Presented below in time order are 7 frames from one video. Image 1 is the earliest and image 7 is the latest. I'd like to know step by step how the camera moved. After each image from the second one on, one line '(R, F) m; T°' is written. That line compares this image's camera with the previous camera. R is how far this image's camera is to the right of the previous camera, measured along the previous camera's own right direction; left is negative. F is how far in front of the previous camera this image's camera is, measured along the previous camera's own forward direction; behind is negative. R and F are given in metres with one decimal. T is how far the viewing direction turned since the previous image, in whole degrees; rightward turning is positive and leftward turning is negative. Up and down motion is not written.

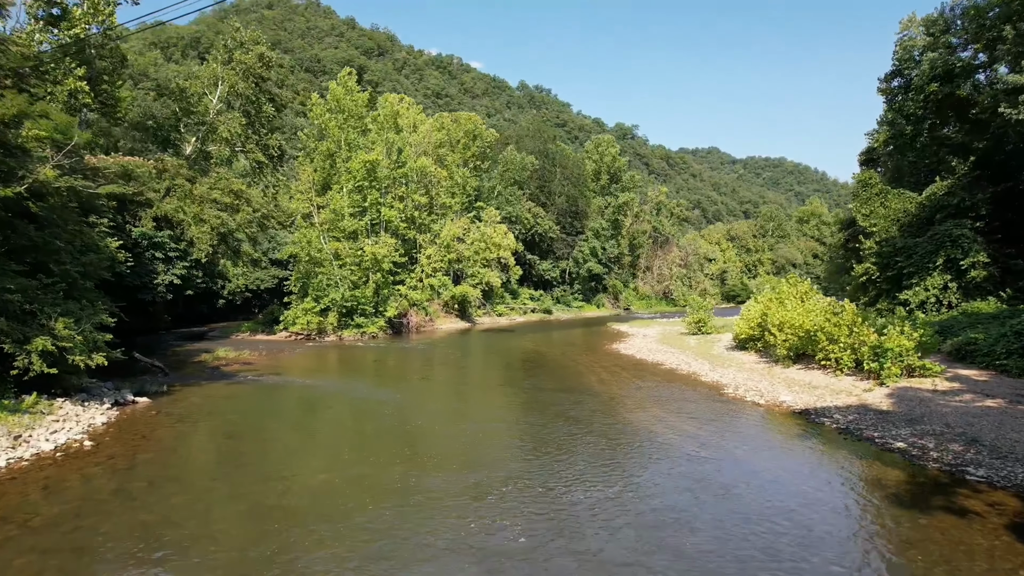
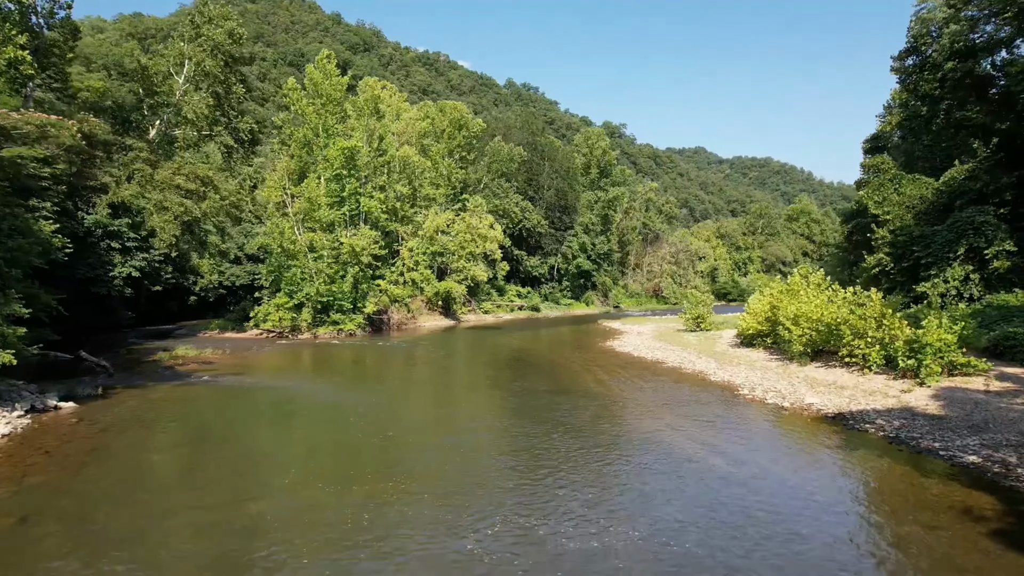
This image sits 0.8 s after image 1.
(0.0, +2.4) m; +1°
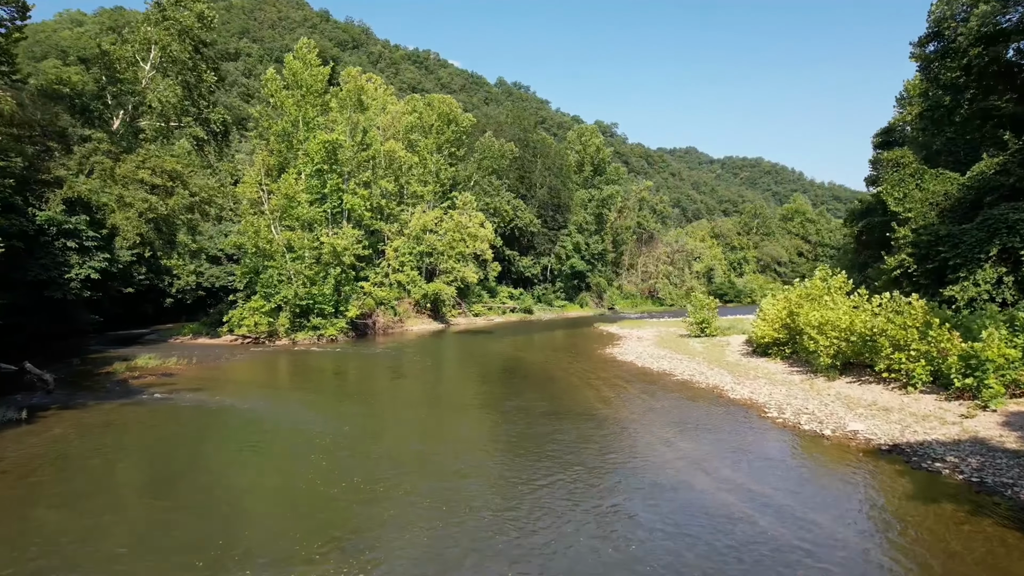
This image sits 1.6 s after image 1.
(0.0, +2.3) m; +1°
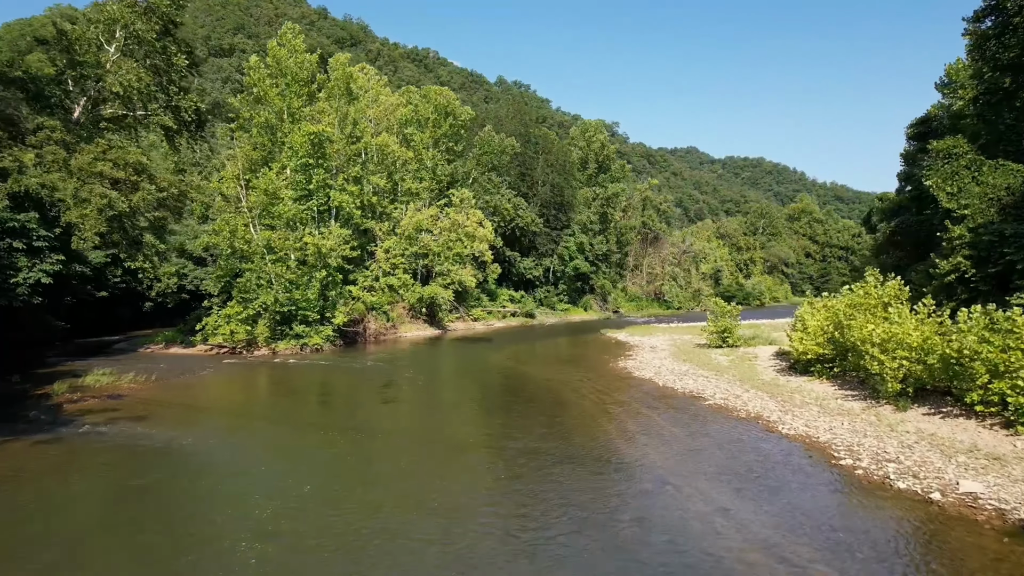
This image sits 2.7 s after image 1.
(-0.1, +3.2) m; 0°
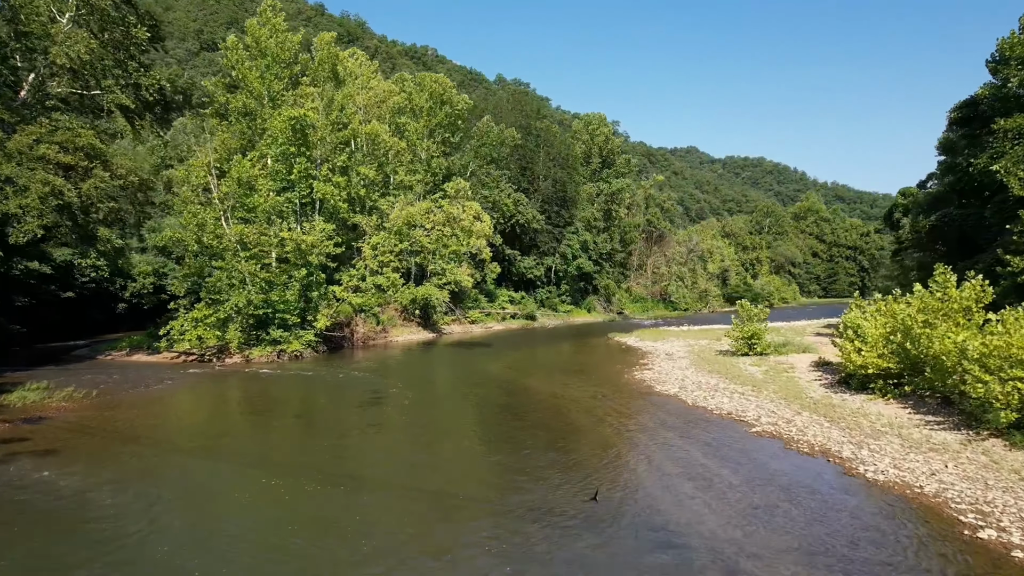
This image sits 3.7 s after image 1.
(-0.1, +3.3) m; 0°
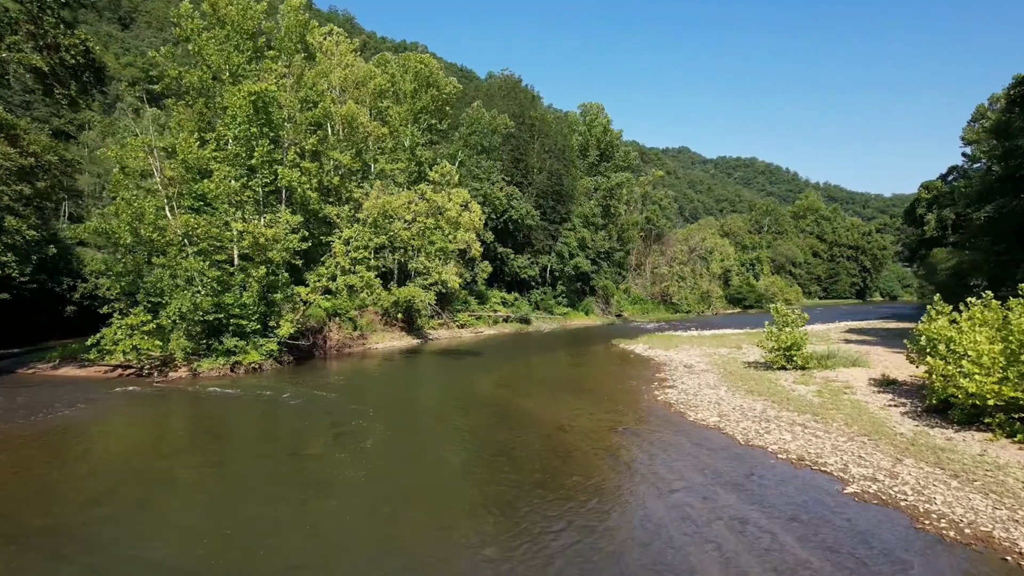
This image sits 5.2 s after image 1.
(-0.1, +4.4) m; +1°
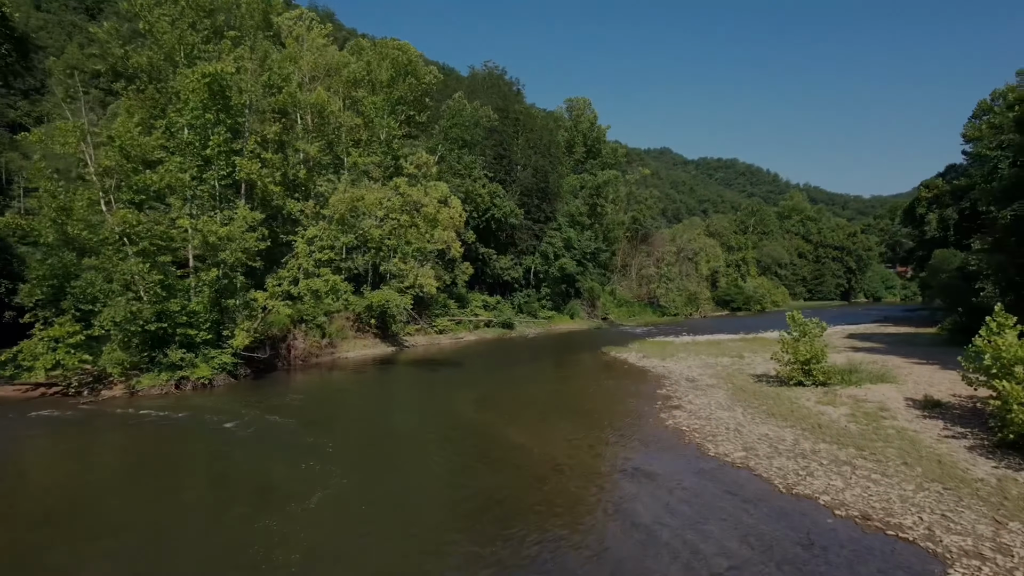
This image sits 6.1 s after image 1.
(-0.1, +2.9) m; +2°
